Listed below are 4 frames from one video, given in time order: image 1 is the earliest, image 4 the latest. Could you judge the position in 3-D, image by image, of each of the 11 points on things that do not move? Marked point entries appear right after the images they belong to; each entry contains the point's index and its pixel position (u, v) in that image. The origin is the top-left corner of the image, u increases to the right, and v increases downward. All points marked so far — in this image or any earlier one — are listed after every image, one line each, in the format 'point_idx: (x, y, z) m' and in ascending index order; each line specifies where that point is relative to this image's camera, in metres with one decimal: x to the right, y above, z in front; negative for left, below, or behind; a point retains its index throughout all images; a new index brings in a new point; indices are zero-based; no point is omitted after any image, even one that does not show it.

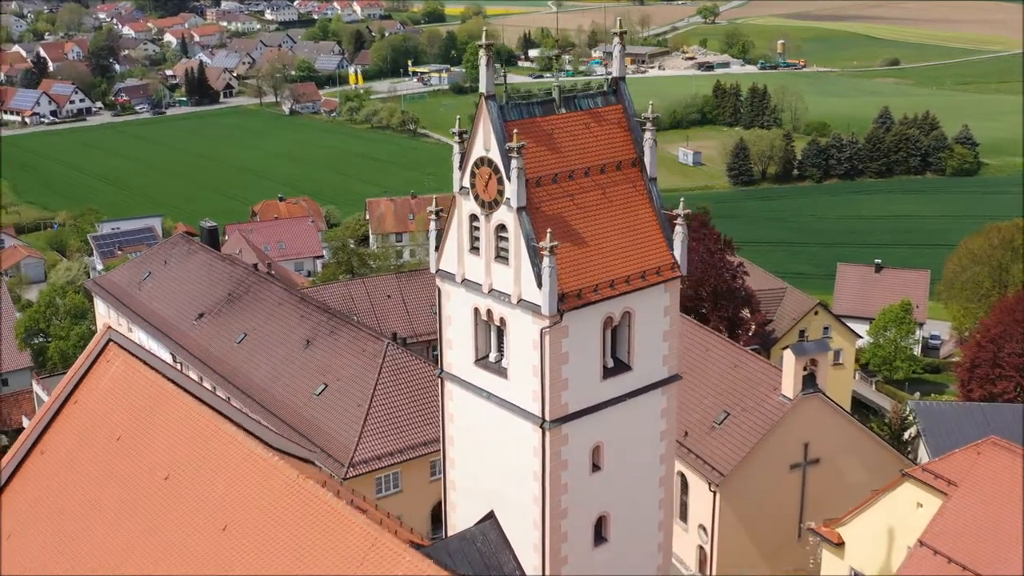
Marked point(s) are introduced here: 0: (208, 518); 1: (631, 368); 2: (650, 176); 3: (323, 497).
0: (-3.5, -2.7, +13.7) m
1: (+1.5, -1.0, +15.3) m
2: (+1.8, +1.4, +15.5) m
3: (-2.1, -2.3, +12.9) m
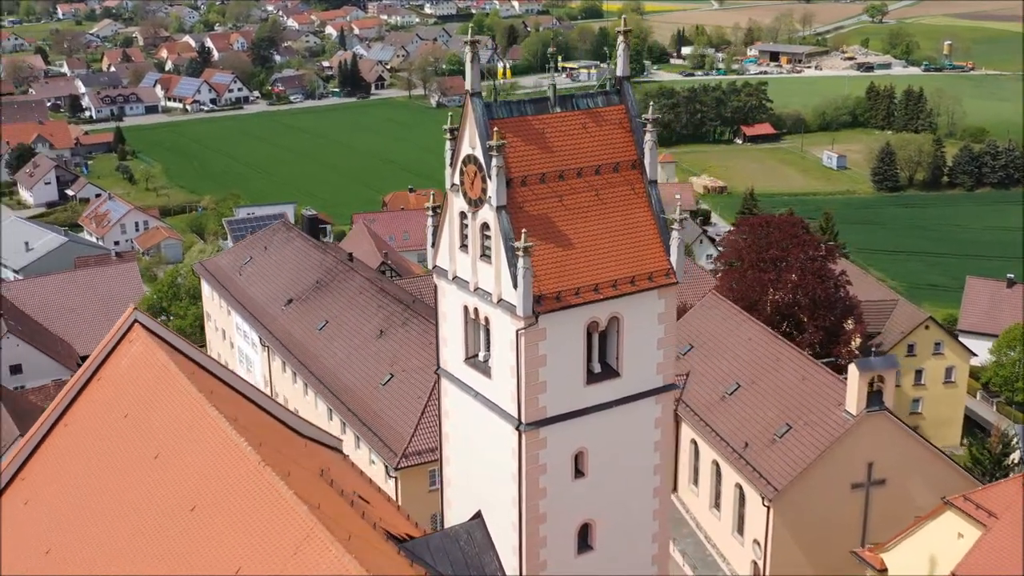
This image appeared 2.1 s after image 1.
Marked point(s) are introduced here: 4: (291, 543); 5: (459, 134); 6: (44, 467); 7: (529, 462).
0: (-3.9, -2.5, +14.0) m
1: (+1.3, -1.1, +15.0) m
2: (+1.8, +1.4, +15.1) m
3: (-2.6, -2.2, +13.1) m
4: (-2.3, -2.6, +12.2) m
5: (-0.7, +1.9, +14.6) m
6: (-6.6, -2.5, +16.9) m
7: (+0.2, -2.1, +14.6) m
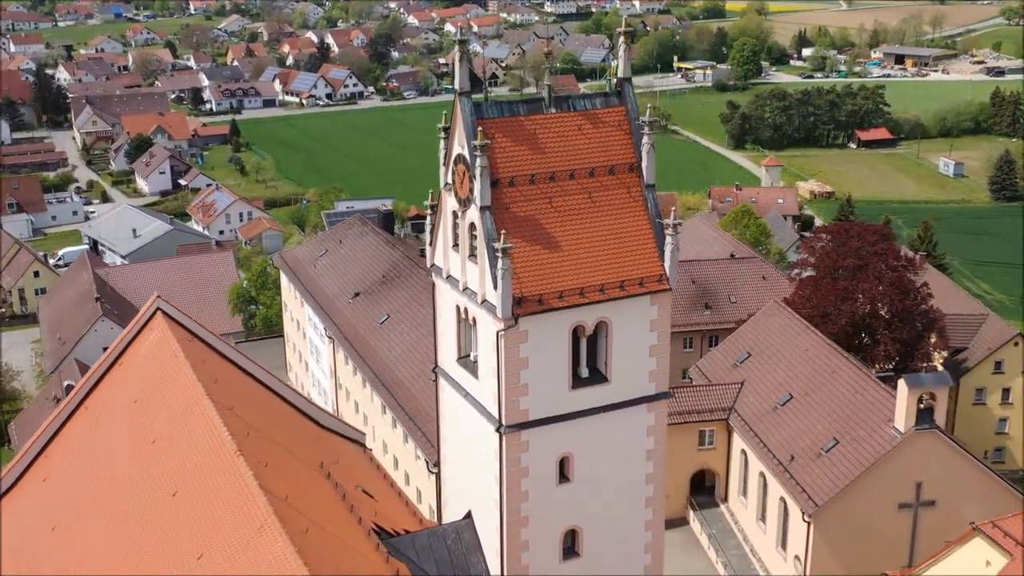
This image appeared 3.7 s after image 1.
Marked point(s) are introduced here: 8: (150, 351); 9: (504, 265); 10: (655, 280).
0: (-4.2, -2.4, +14.4) m
1: (+1.2, -1.2, +14.8) m
2: (+1.7, +1.3, +14.8) m
3: (-3.0, -2.1, +13.3) m
4: (-2.8, -2.6, +12.4) m
5: (-0.7, +1.9, +14.6) m
6: (-6.6, -2.3, +17.5) m
7: (0.0, -2.2, +14.5) m
8: (-5.3, -0.9, +17.5) m
9: (-0.1, +0.3, +13.6) m
10: (+1.8, +0.1, +14.7) m
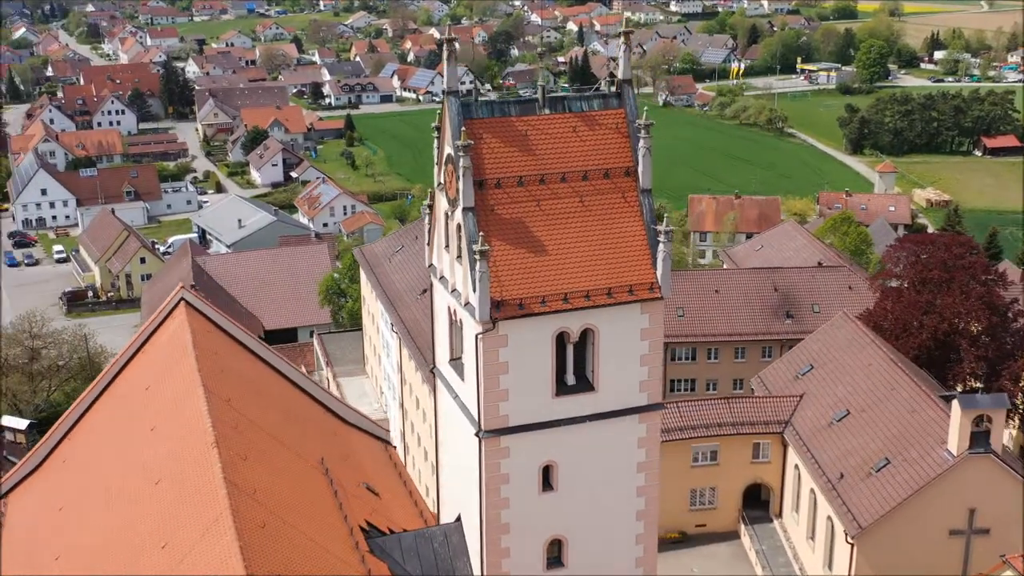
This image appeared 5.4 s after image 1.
0: (-4.4, -2.3, +14.6) m
1: (+1.0, -1.2, +14.4) m
2: (+1.6, +1.2, +14.4) m
3: (-3.3, -2.0, +13.4) m
4: (-3.2, -2.5, +12.5) m
5: (-0.8, +1.9, +14.4) m
6: (-6.5, -2.1, +18.0) m
7: (-0.3, -2.2, +14.3) m
8: (-5.2, -0.8, +17.9) m
9: (-0.3, +0.2, +13.4) m
10: (+1.6, 0.0, +14.3) m
